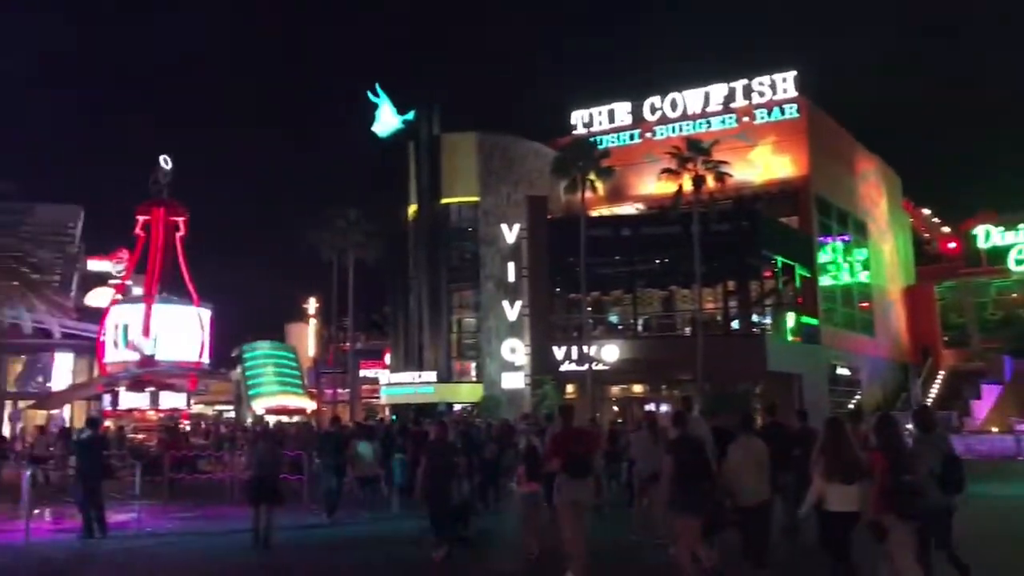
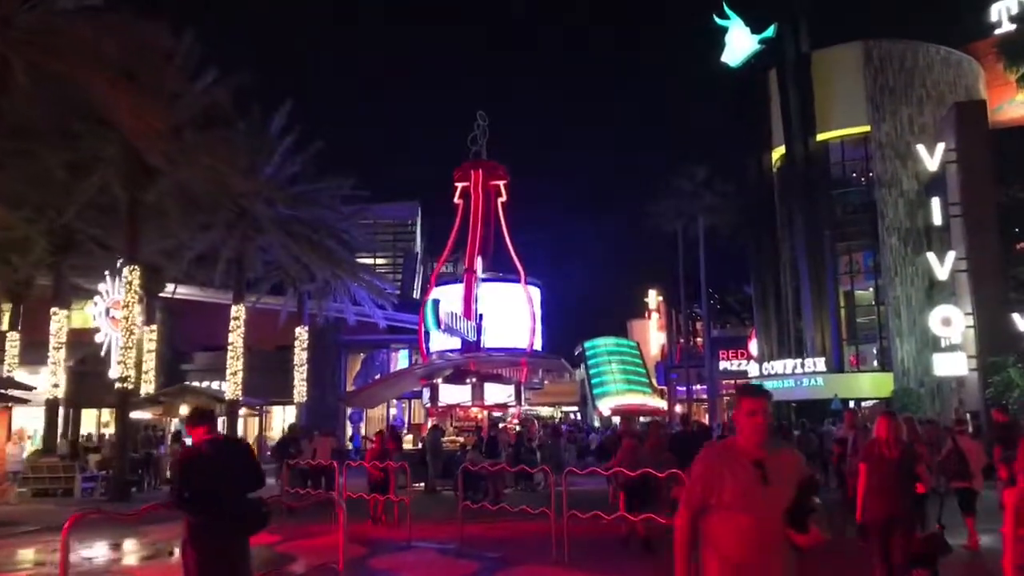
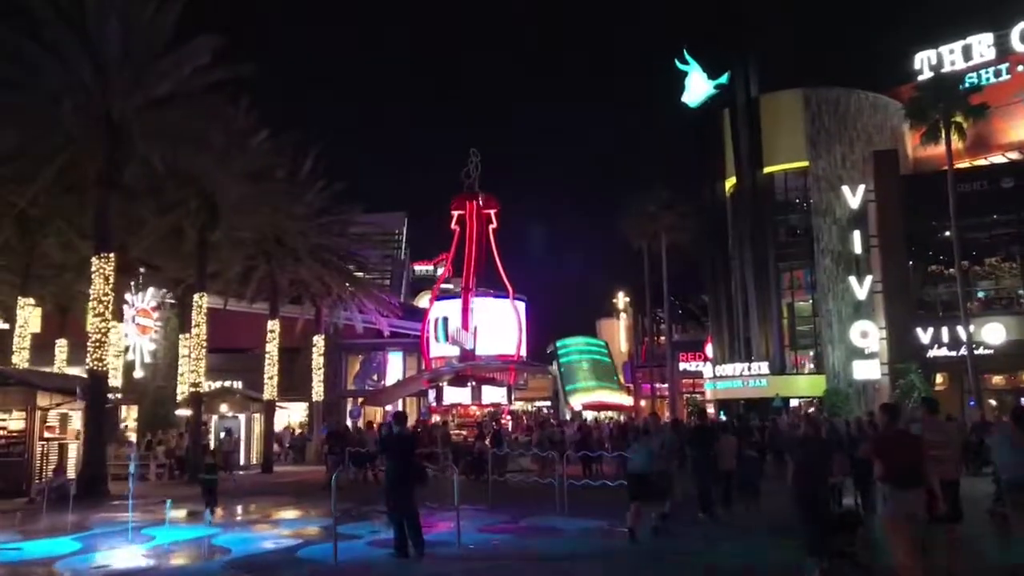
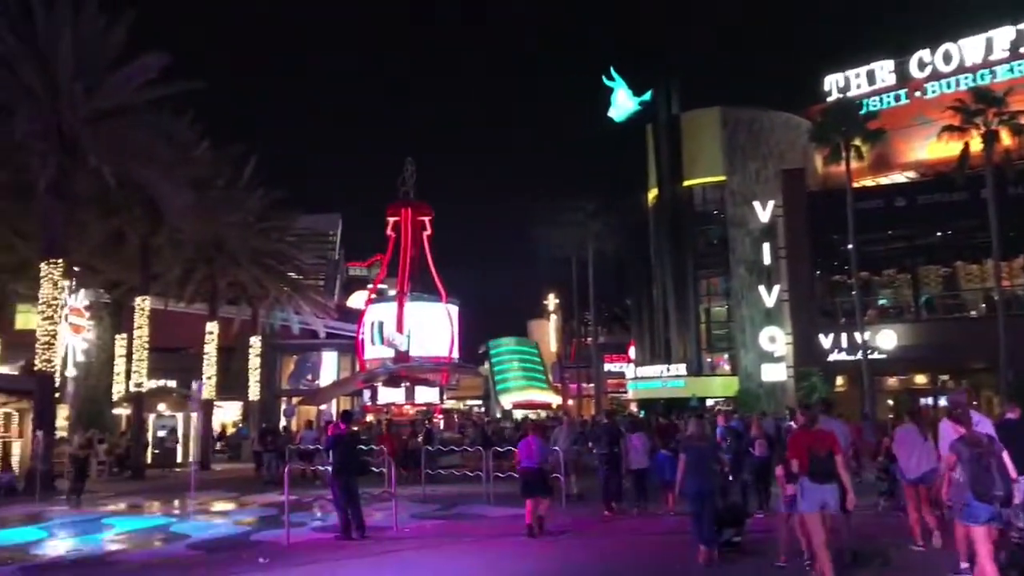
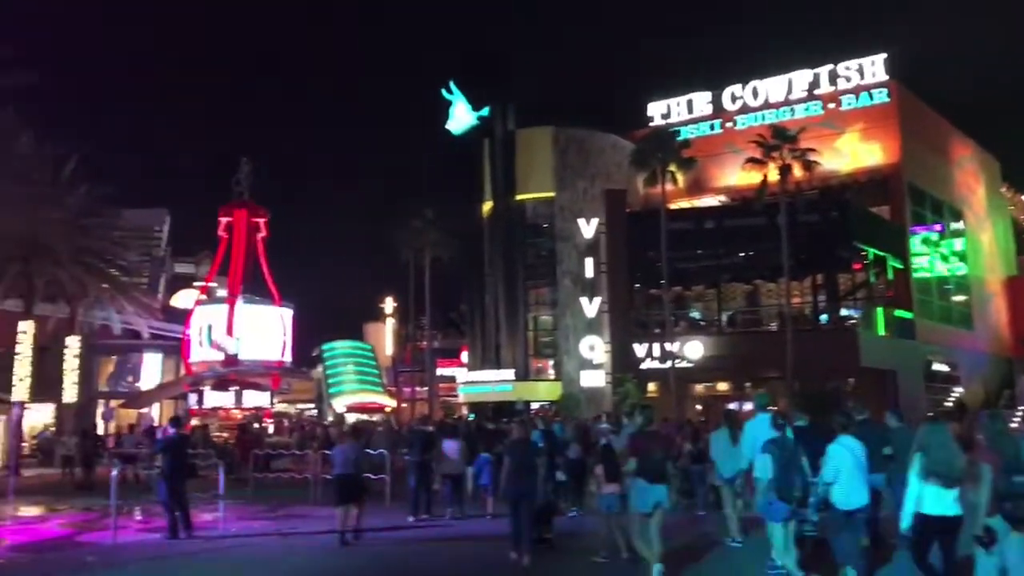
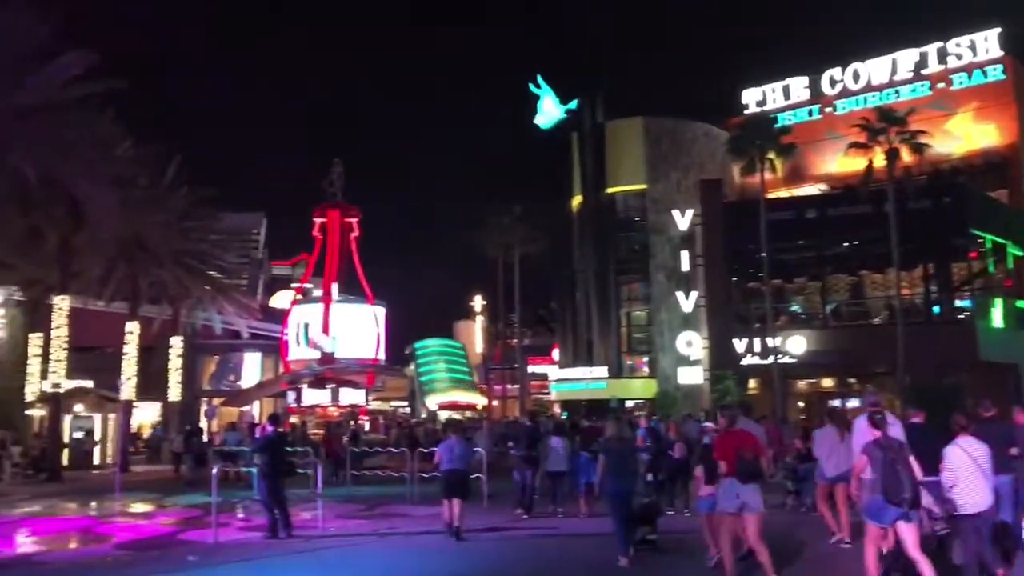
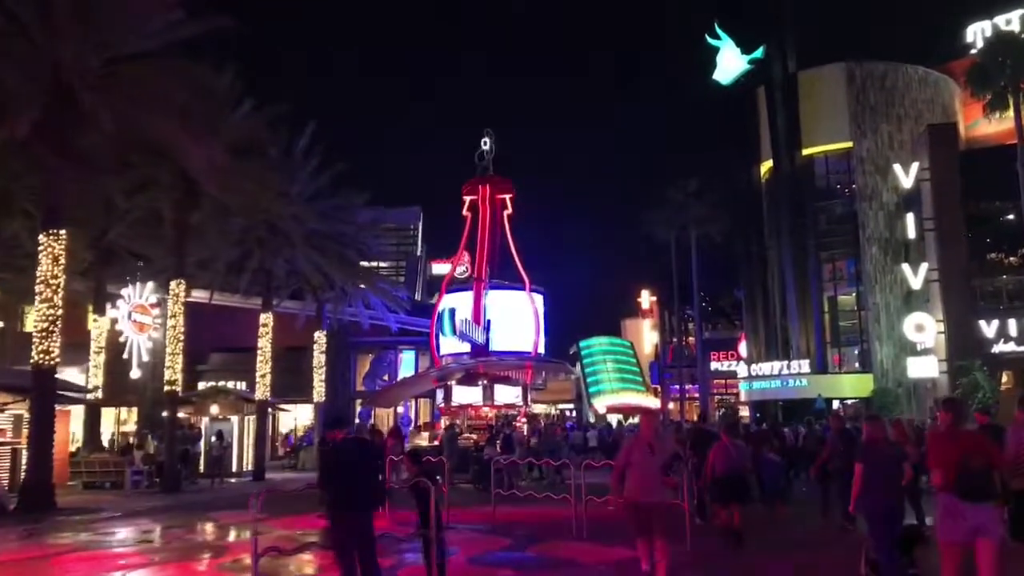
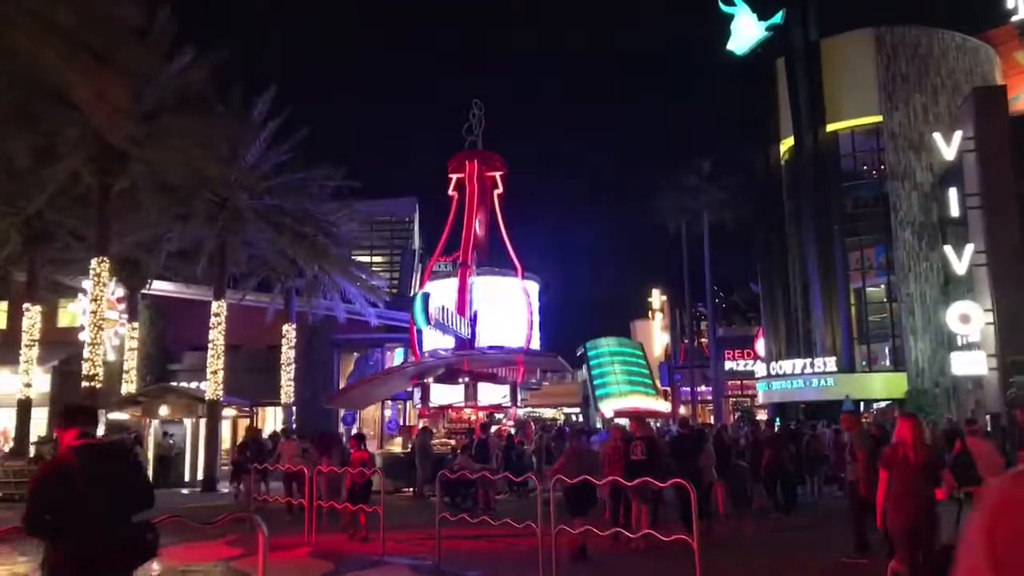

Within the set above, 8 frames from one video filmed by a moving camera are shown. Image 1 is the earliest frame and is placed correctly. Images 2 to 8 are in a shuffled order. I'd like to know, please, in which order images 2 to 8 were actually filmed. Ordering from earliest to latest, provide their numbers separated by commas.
5, 6, 4, 3, 7, 2, 8
